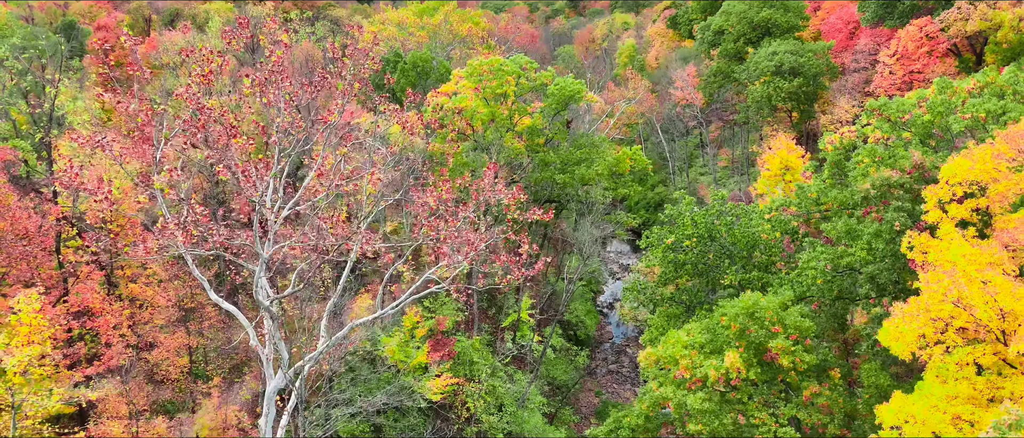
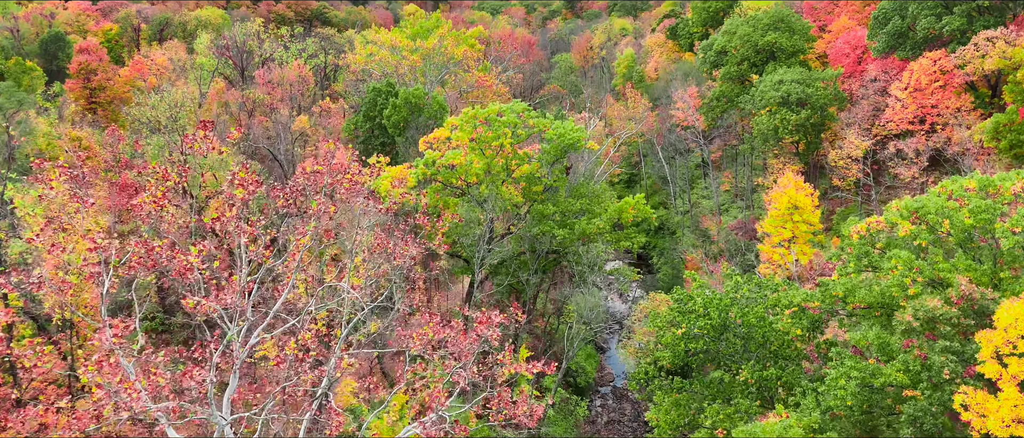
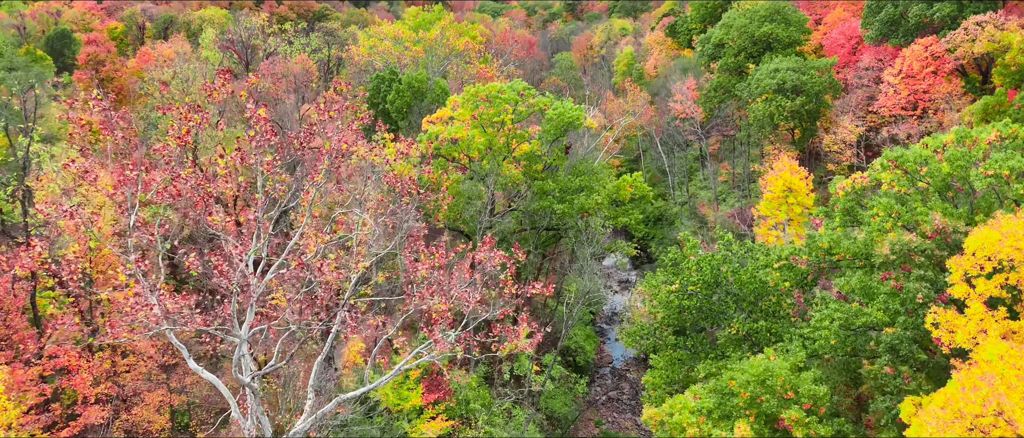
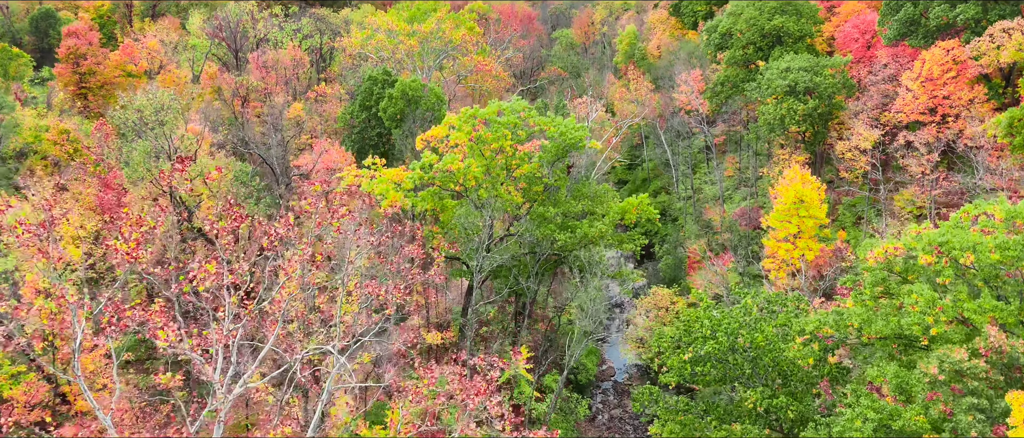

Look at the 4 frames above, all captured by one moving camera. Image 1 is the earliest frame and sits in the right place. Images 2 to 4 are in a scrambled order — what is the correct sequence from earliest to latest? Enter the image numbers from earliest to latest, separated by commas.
3, 2, 4
